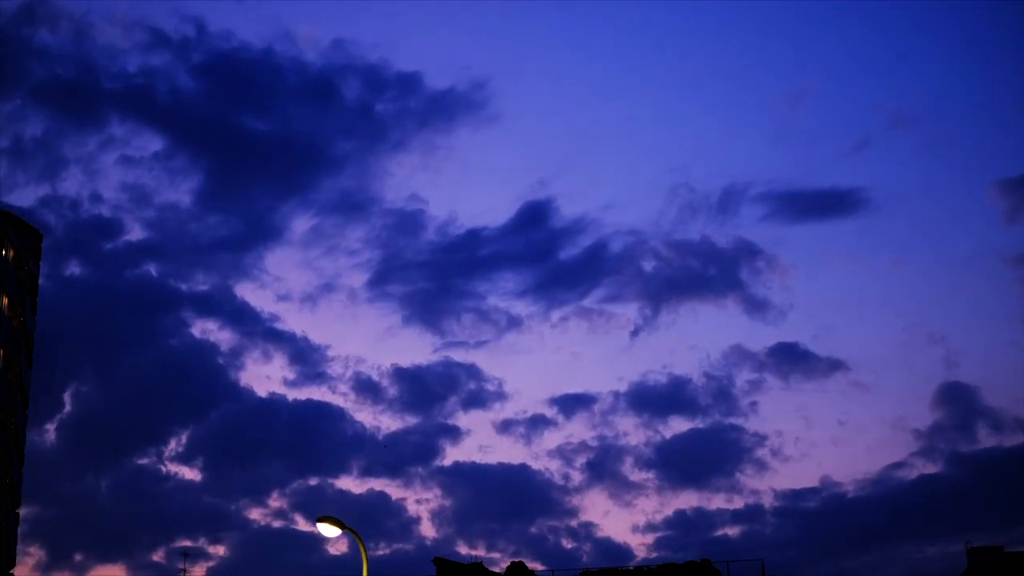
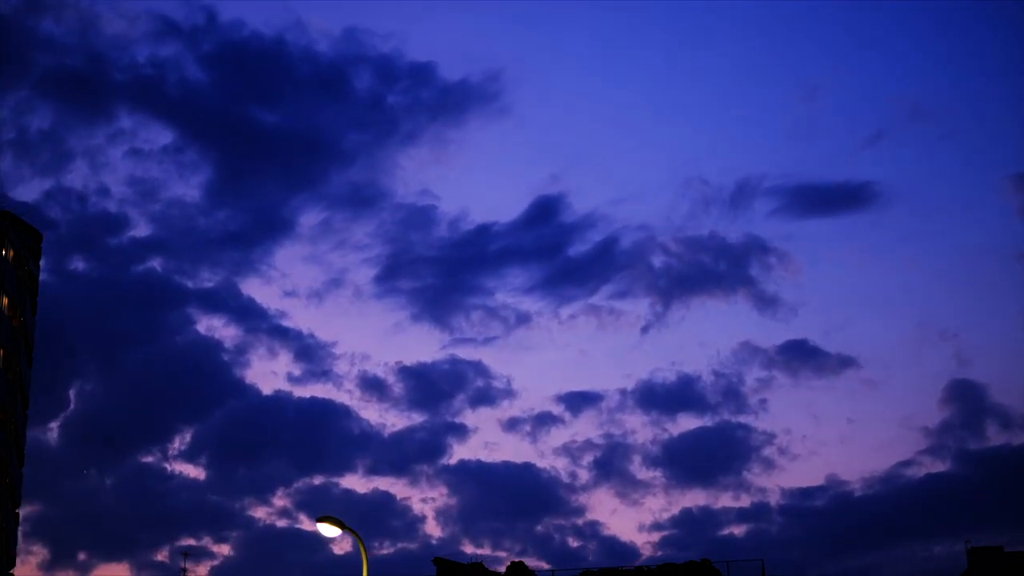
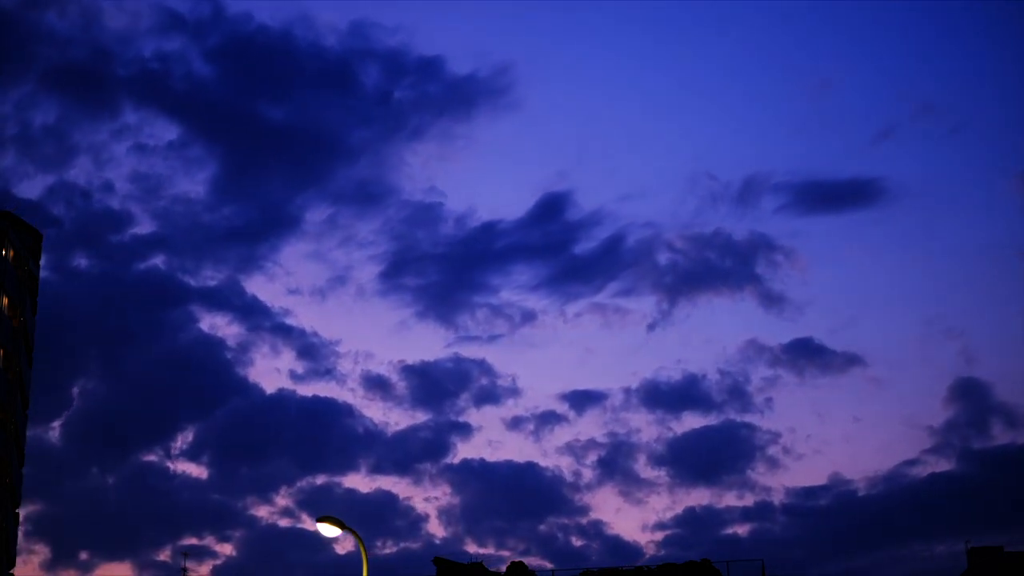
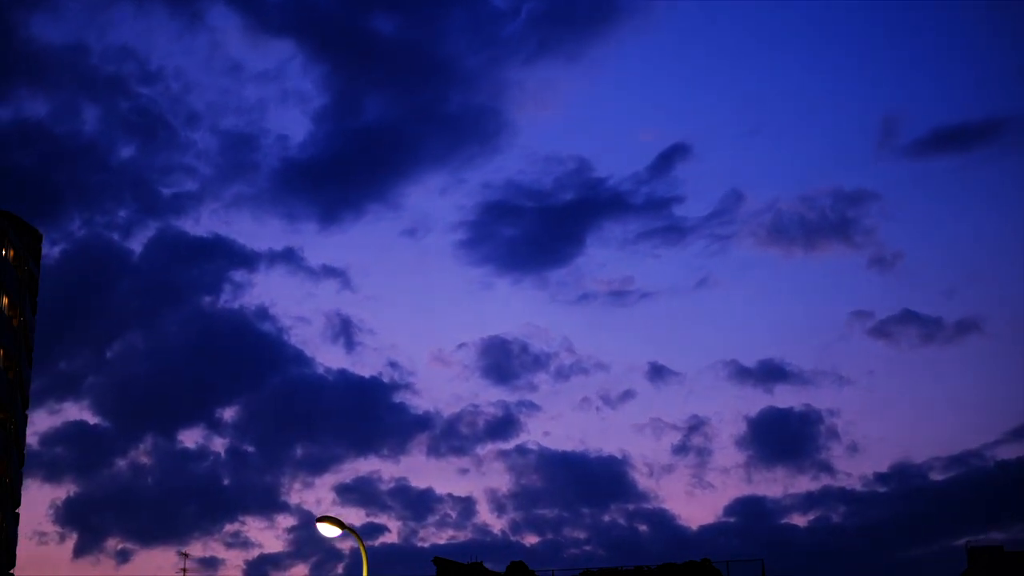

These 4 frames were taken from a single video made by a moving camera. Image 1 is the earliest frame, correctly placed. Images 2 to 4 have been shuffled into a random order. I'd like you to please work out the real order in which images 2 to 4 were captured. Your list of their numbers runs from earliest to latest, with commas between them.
2, 3, 4
